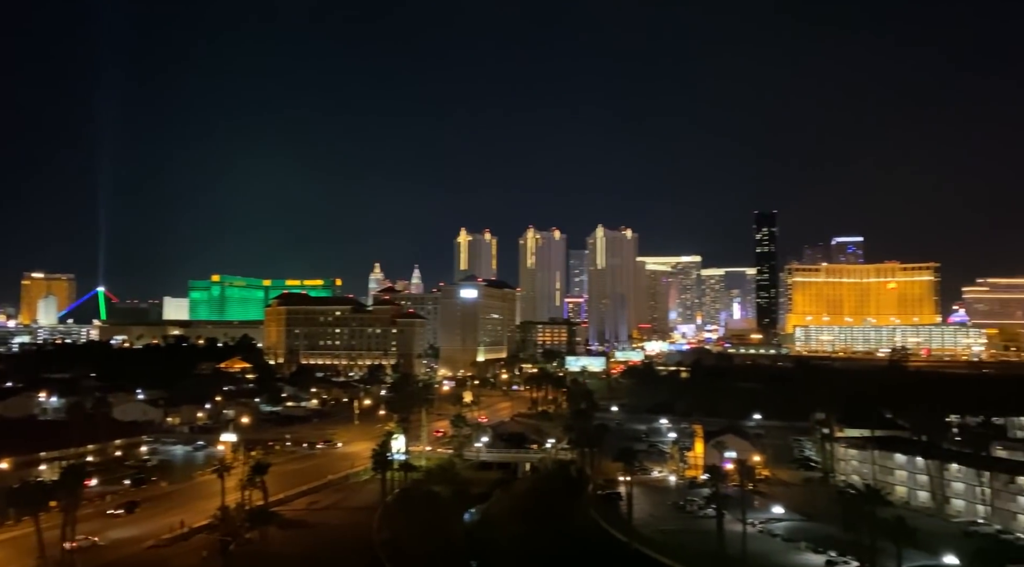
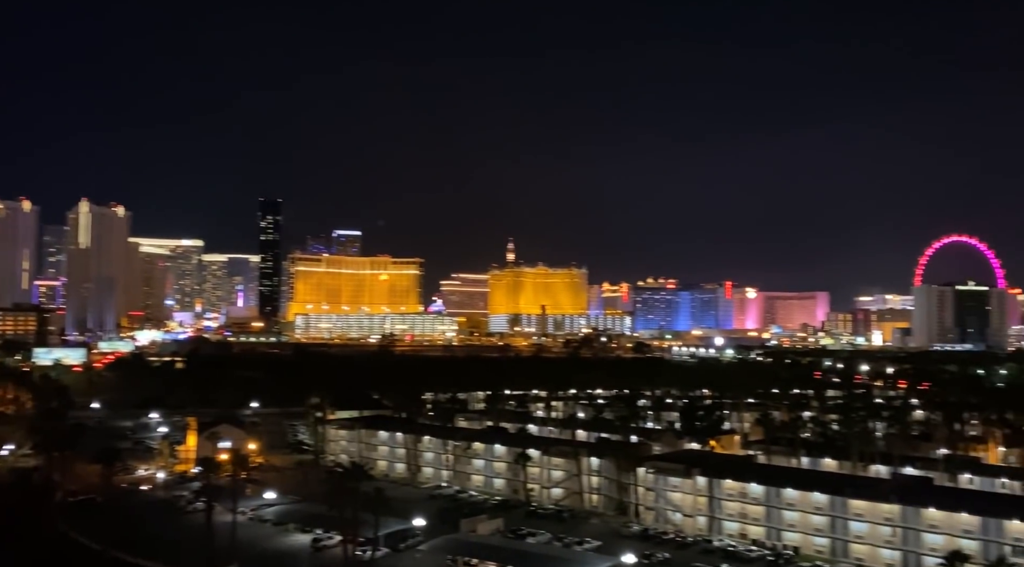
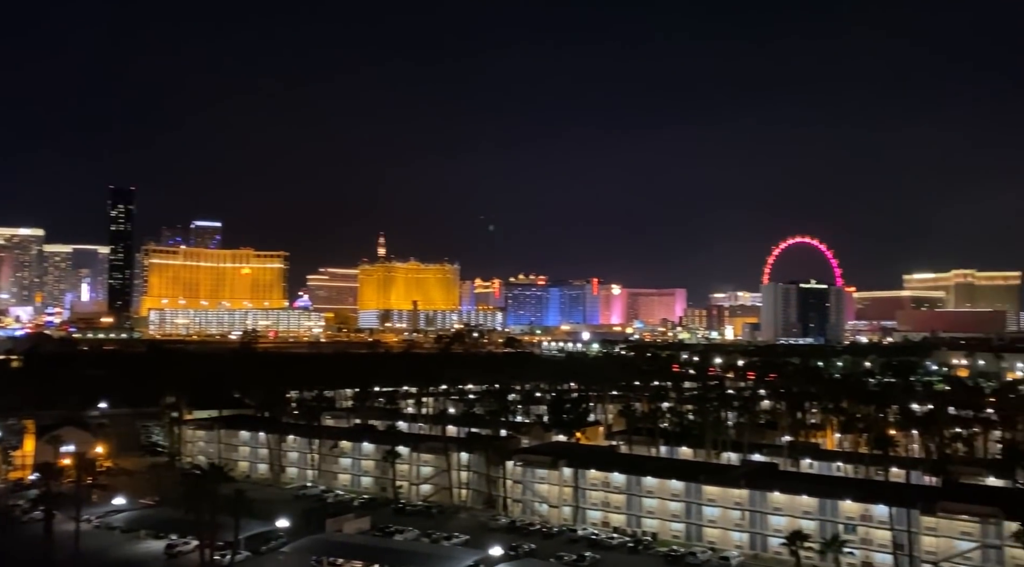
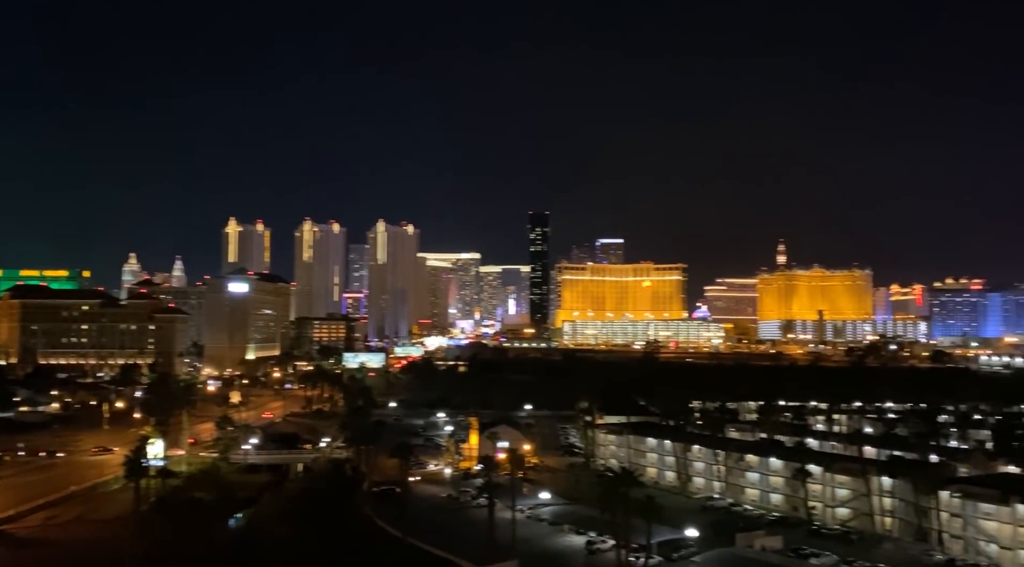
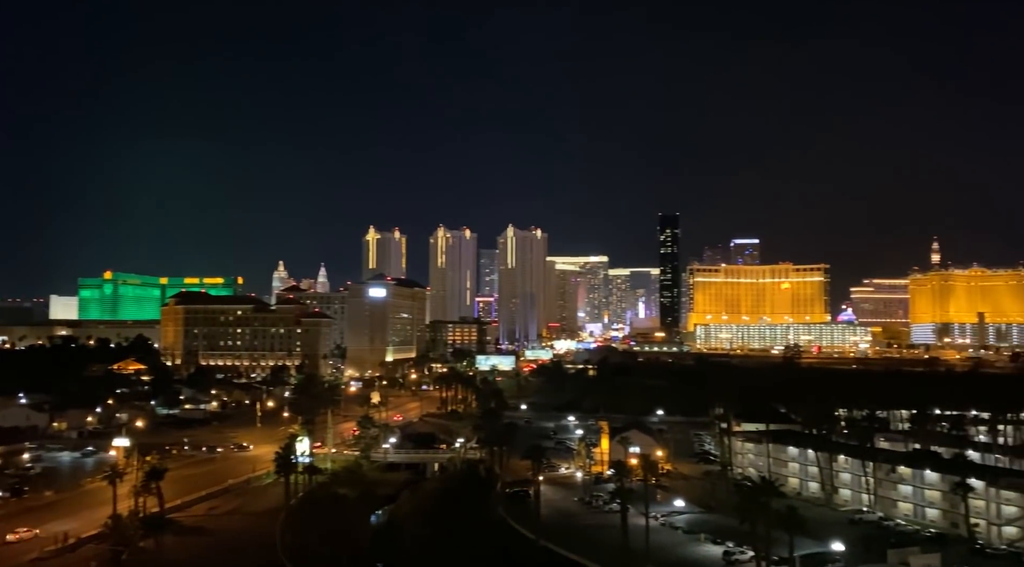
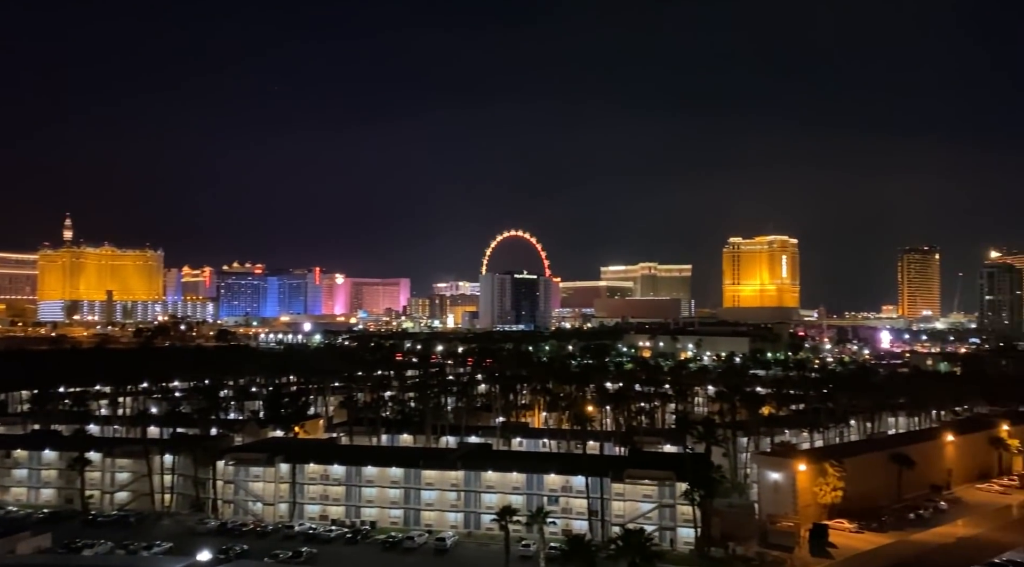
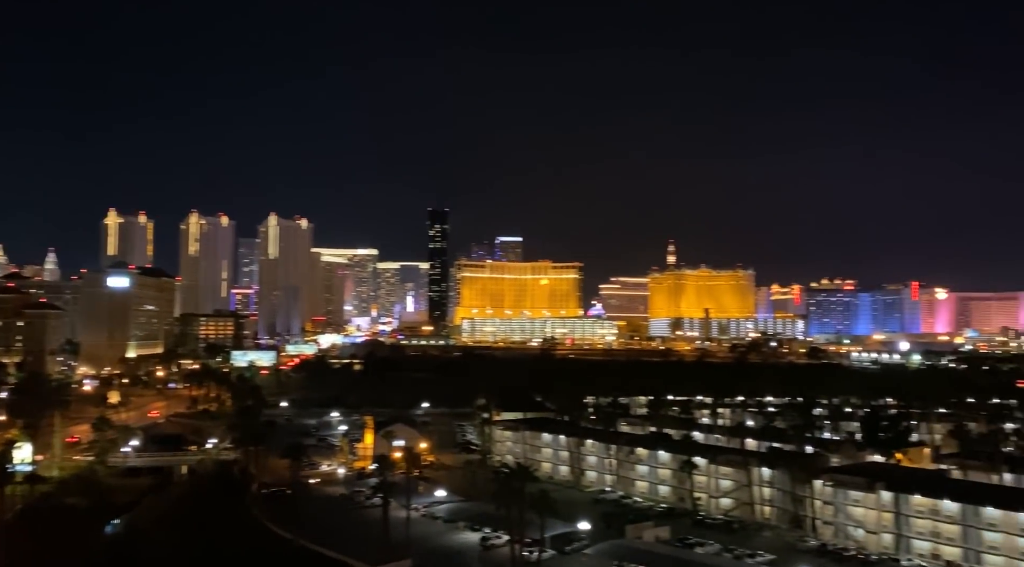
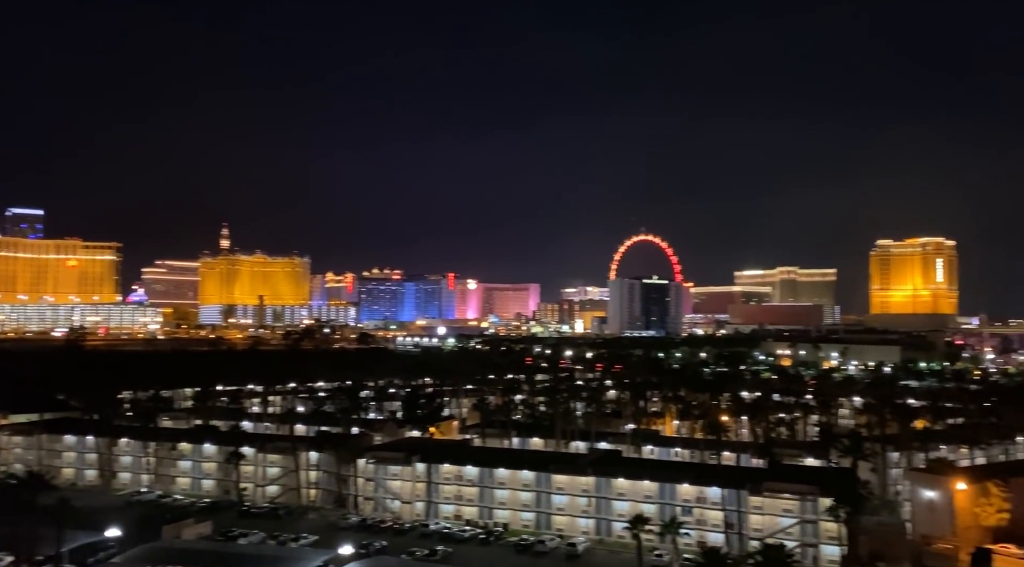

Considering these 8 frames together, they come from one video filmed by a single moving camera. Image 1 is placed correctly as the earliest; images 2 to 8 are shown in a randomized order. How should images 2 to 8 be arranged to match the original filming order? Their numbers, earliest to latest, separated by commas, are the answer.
5, 4, 7, 2, 3, 8, 6
